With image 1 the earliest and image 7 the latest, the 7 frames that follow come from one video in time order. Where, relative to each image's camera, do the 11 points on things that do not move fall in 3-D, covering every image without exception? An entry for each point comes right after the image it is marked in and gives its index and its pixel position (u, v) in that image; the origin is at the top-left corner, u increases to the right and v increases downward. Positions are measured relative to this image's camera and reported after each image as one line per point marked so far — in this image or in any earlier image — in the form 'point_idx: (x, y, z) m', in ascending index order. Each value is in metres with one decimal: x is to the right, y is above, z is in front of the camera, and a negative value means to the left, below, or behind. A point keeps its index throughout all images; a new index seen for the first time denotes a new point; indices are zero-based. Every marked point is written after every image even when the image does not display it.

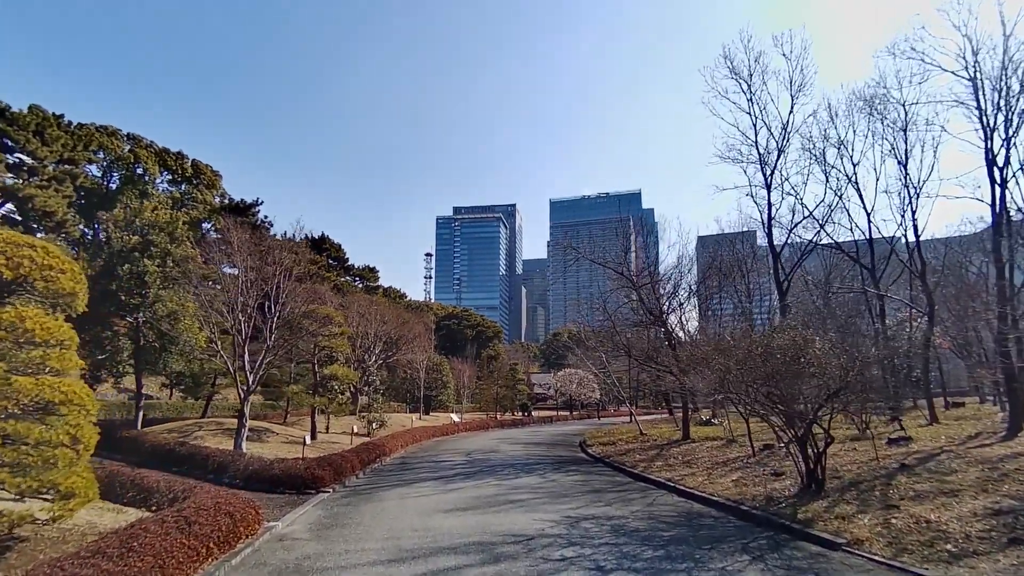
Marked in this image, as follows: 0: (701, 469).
0: (+4.0, -3.8, +12.7) m
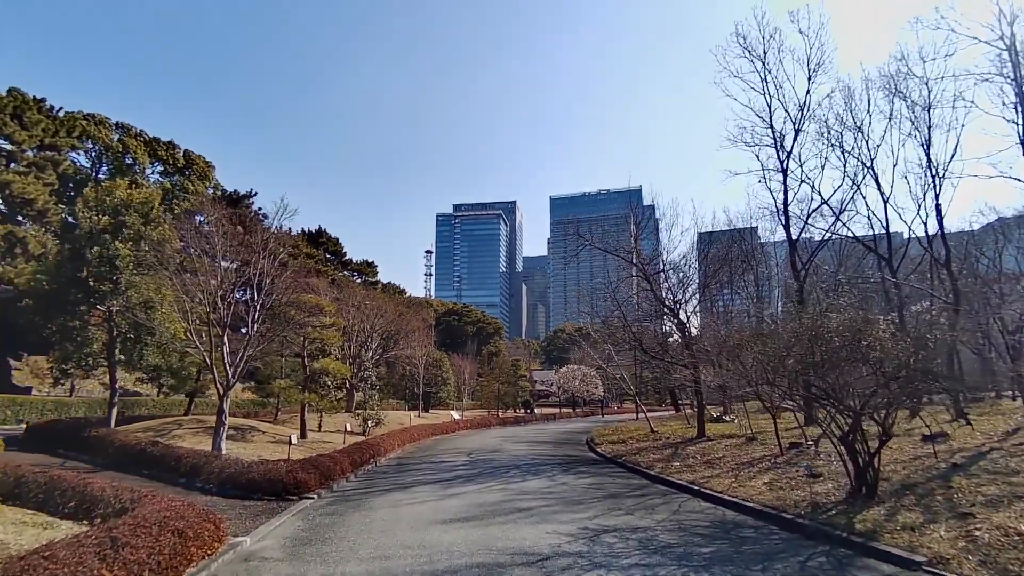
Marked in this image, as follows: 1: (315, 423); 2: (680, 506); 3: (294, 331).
0: (+4.1, -3.5, +11.6) m
1: (-6.0, -4.1, +18.3) m
2: (+2.4, -3.1, +8.6) m
3: (-5.5, -1.0, +15.0) m
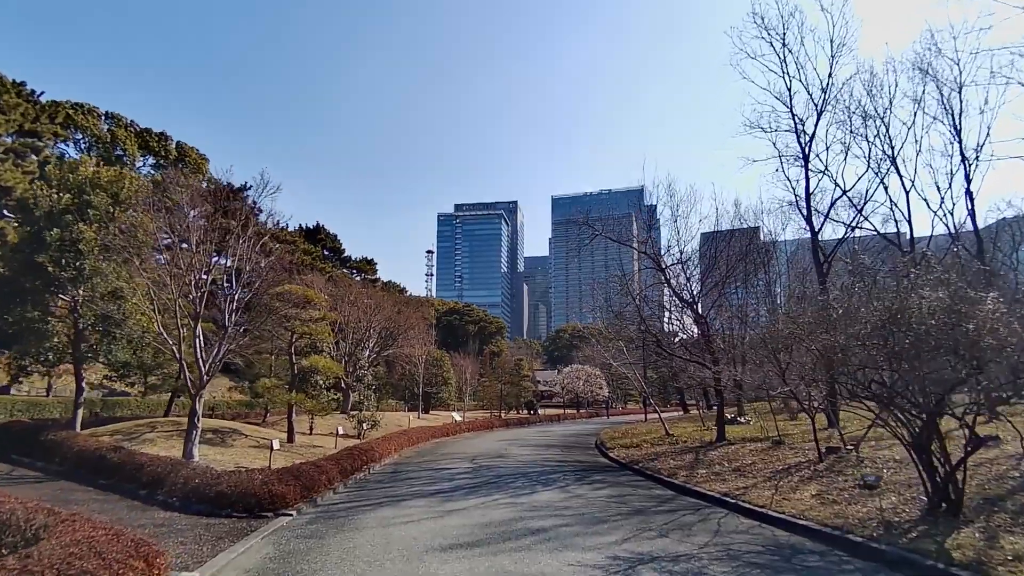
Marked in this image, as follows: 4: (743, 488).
0: (+4.2, -3.3, +10.3) m
1: (-5.9, -3.9, +17.1) m
2: (+2.5, -2.9, +7.3) m
3: (-5.4, -0.8, +13.8) m
4: (+3.7, -3.2, +9.7) m
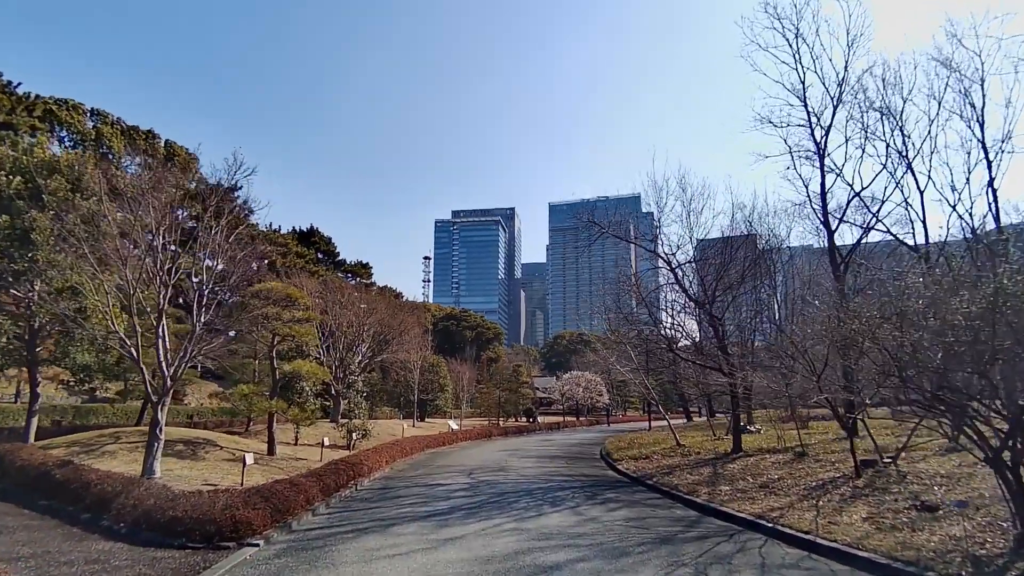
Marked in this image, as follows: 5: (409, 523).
0: (+4.3, -3.2, +9.2) m
1: (-5.9, -3.9, +15.9) m
2: (+2.6, -2.8, +6.2) m
3: (-5.3, -0.8, +12.6) m
4: (+3.8, -3.1, +8.5) m
5: (-1.4, -3.0, +7.8) m
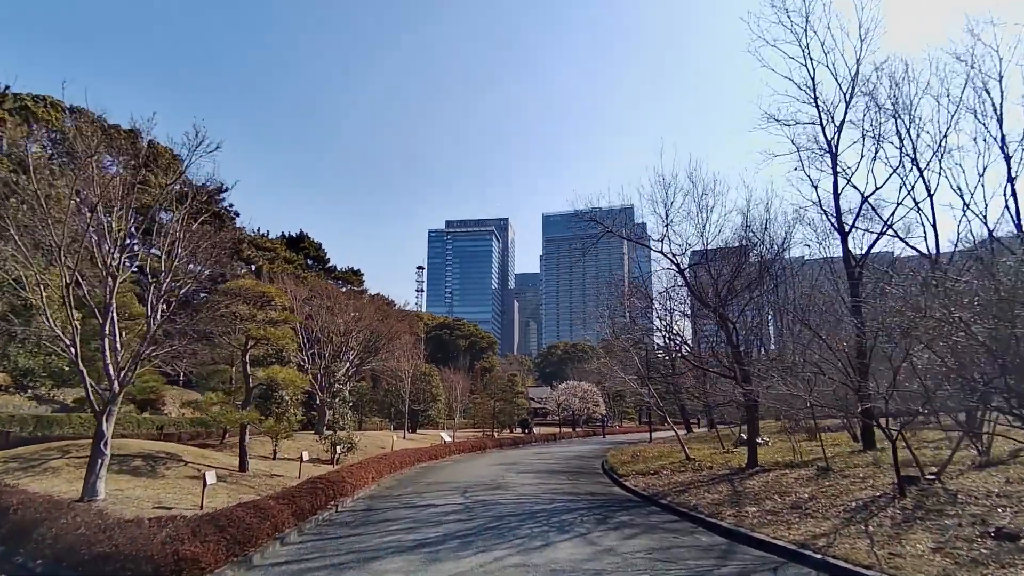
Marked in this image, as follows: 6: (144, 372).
0: (+4.3, -3.1, +8.0) m
1: (-5.9, -3.9, +14.6) m
2: (+2.7, -2.7, +5.1) m
3: (-5.4, -0.7, +11.4) m
4: (+3.8, -3.0, +7.4) m
5: (-1.3, -2.9, +6.6) m
6: (-8.0, -1.8, +13.2) m
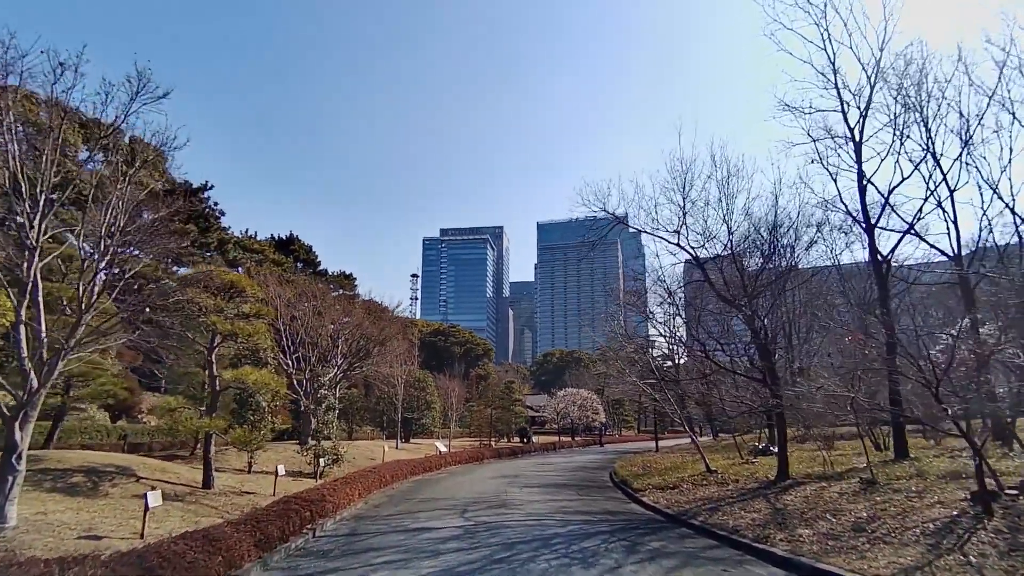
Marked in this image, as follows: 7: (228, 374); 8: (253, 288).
0: (+4.5, -2.9, +6.6) m
1: (-5.8, -3.7, +13.1) m
2: (+2.8, -2.4, +3.6) m
3: (-5.2, -0.5, +9.9) m
4: (+3.9, -2.8, +5.9) m
5: (-1.2, -2.7, +5.2) m
6: (-7.9, -1.7, +11.6) m
7: (-5.1, -1.6, +11.1) m
8: (-4.8, 0.0, +11.2) m
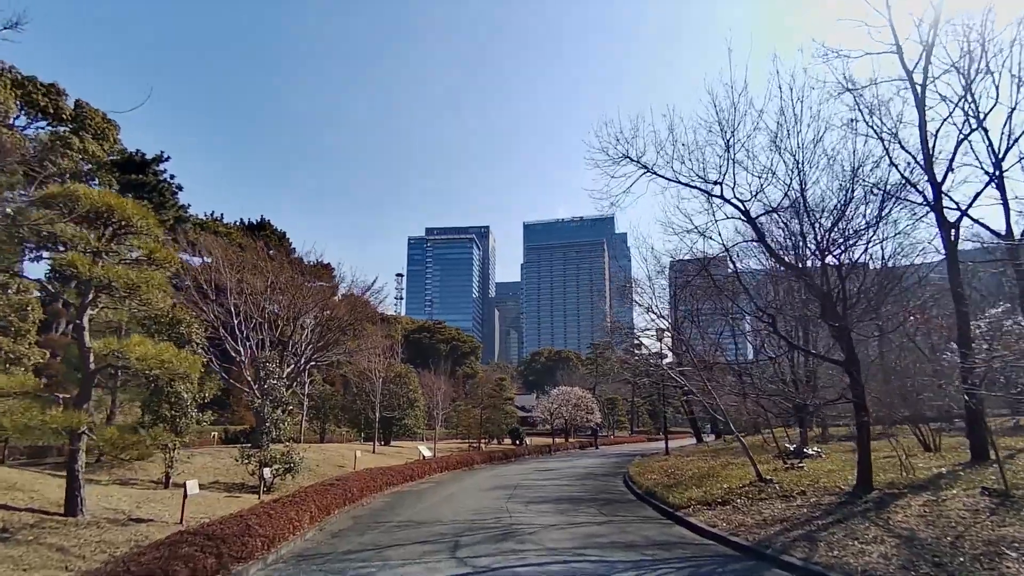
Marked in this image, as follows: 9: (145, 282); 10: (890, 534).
0: (+4.7, -2.1, +3.6) m
1: (-5.8, -3.0, +9.9) m
2: (+3.1, -1.6, +0.6) m
3: (-5.1, +0.2, +6.8) m
4: (+4.2, -2.0, +3.0) m
5: (-0.9, -1.9, +2.1) m
6: (-7.8, -0.9, +8.4) m
7: (-5.0, -0.9, +8.0) m
8: (-4.7, +0.7, +8.1) m
9: (-4.8, -0.1, +8.3) m
10: (+4.5, -2.9, +7.2) m
